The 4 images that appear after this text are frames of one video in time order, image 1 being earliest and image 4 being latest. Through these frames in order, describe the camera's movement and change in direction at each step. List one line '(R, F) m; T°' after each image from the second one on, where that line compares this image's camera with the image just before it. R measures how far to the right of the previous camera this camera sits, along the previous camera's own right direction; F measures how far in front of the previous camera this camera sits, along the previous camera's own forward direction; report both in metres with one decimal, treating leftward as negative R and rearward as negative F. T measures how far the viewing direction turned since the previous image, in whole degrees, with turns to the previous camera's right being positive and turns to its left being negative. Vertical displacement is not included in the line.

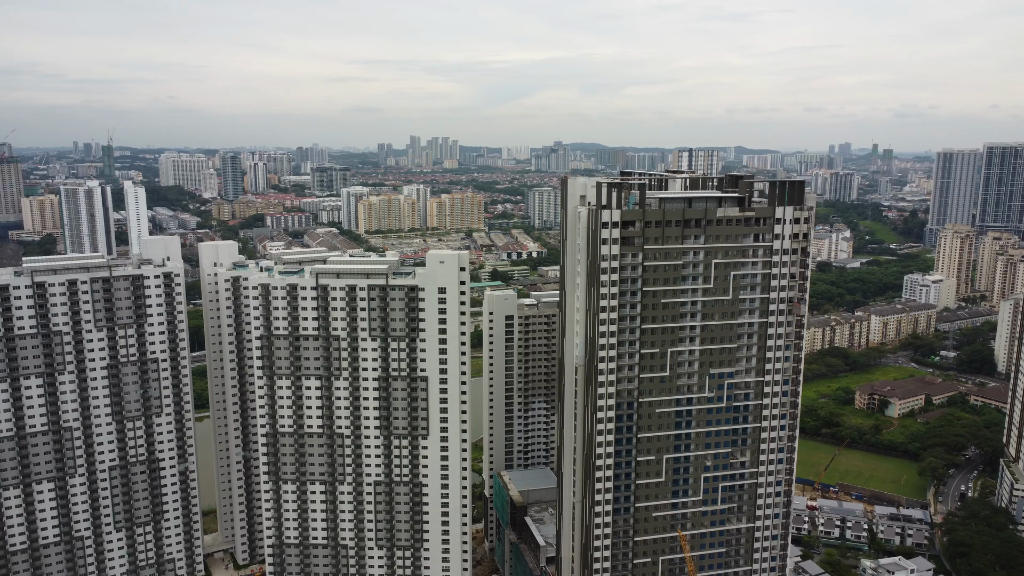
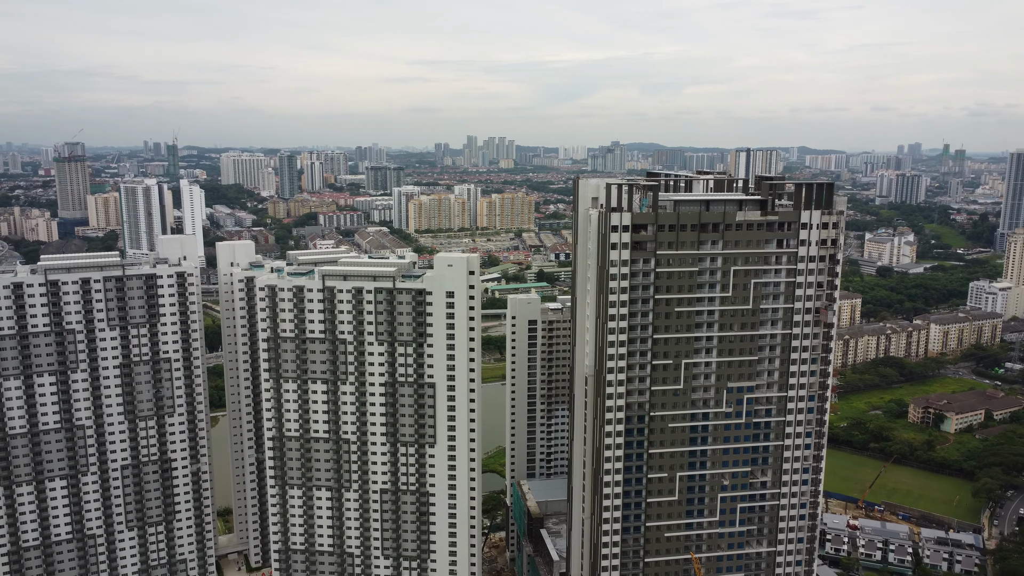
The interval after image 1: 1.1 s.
(+2.1, +1.5) m; -4°
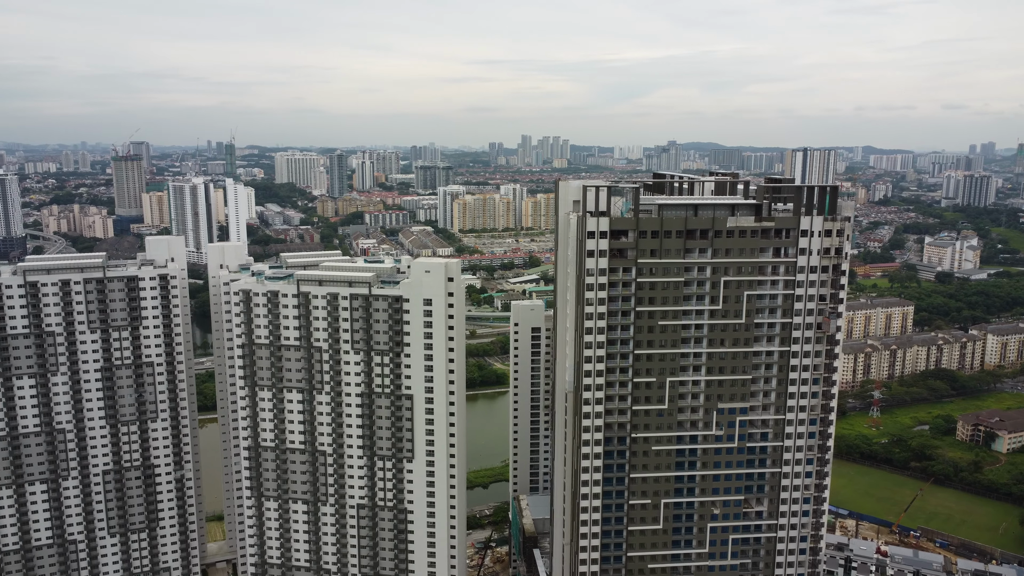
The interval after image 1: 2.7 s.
(+3.3, +2.2) m; -4°
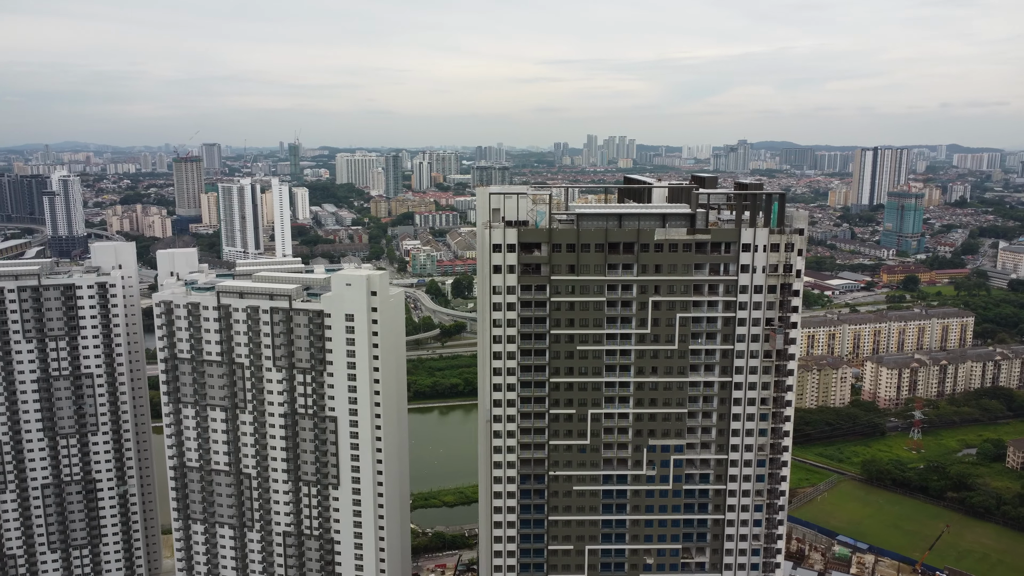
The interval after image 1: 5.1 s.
(+5.8, +3.3) m; -5°
